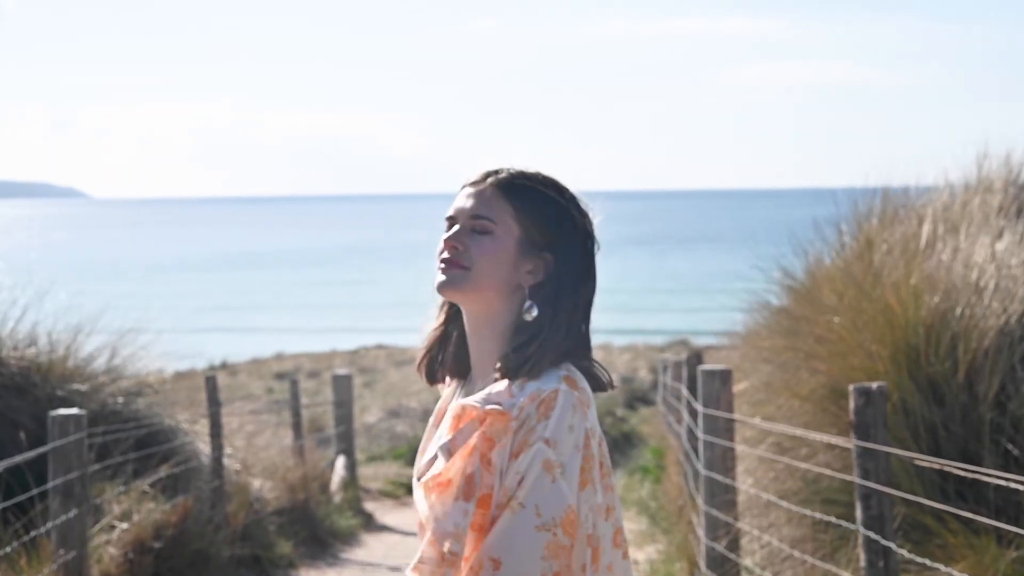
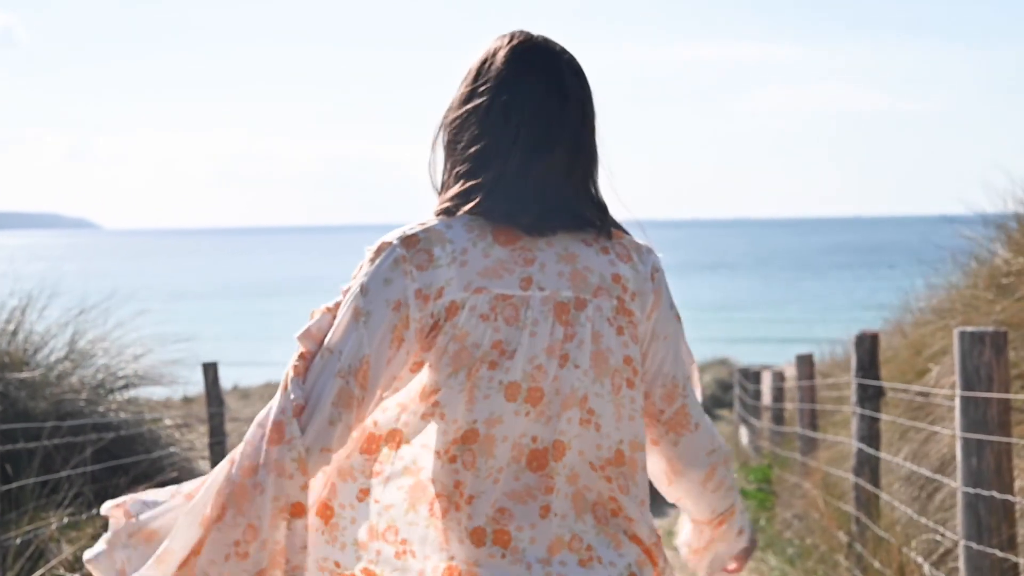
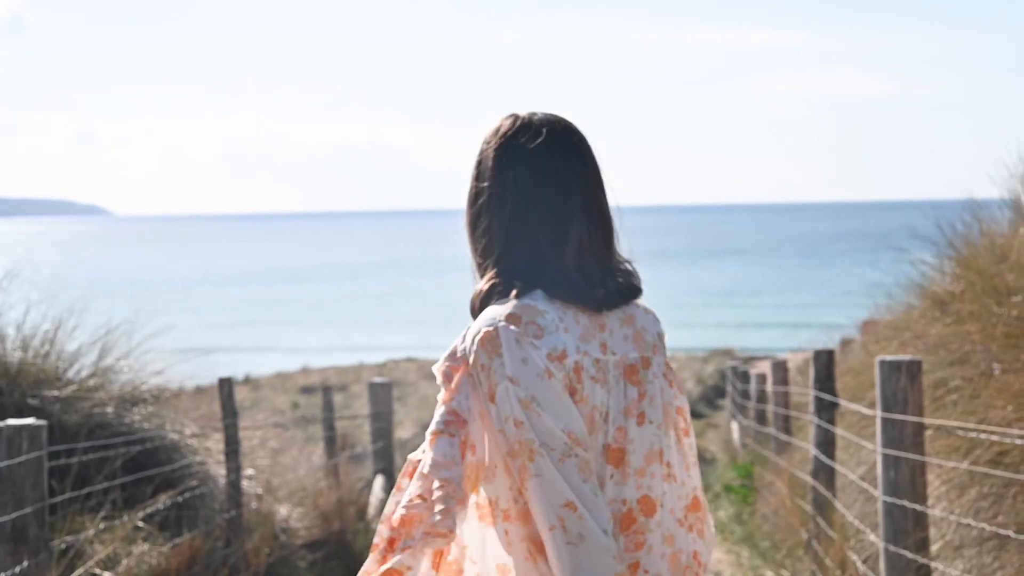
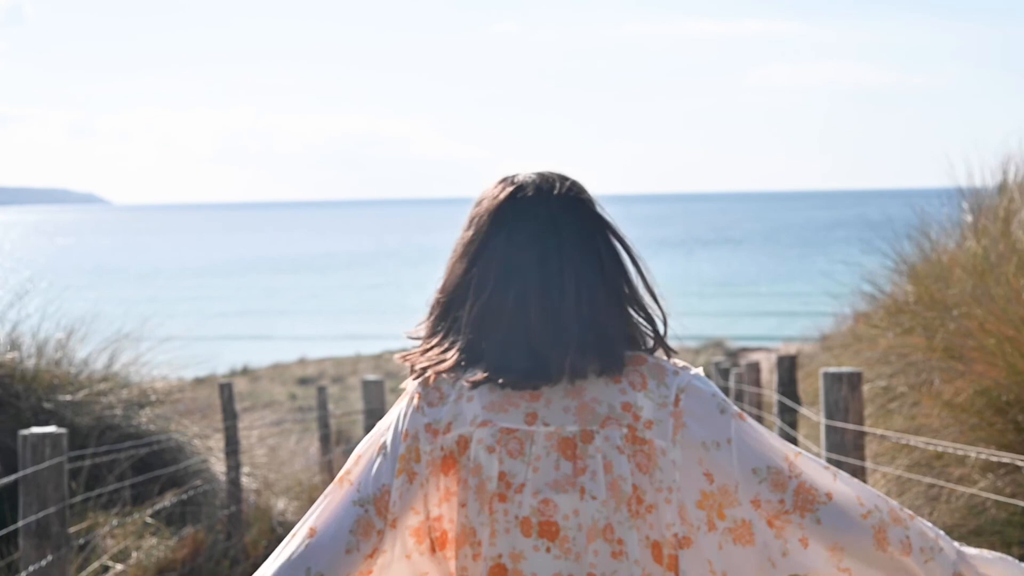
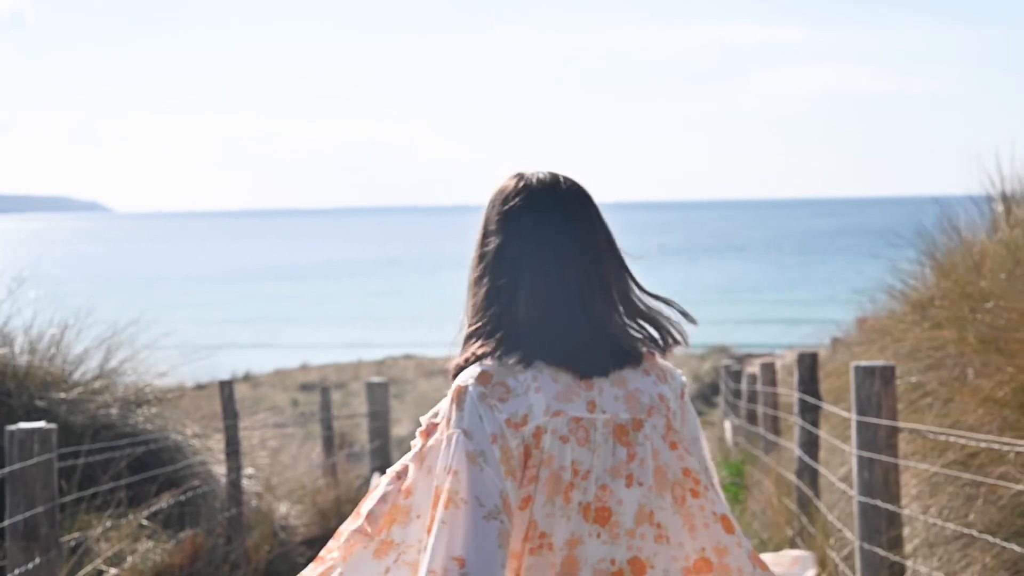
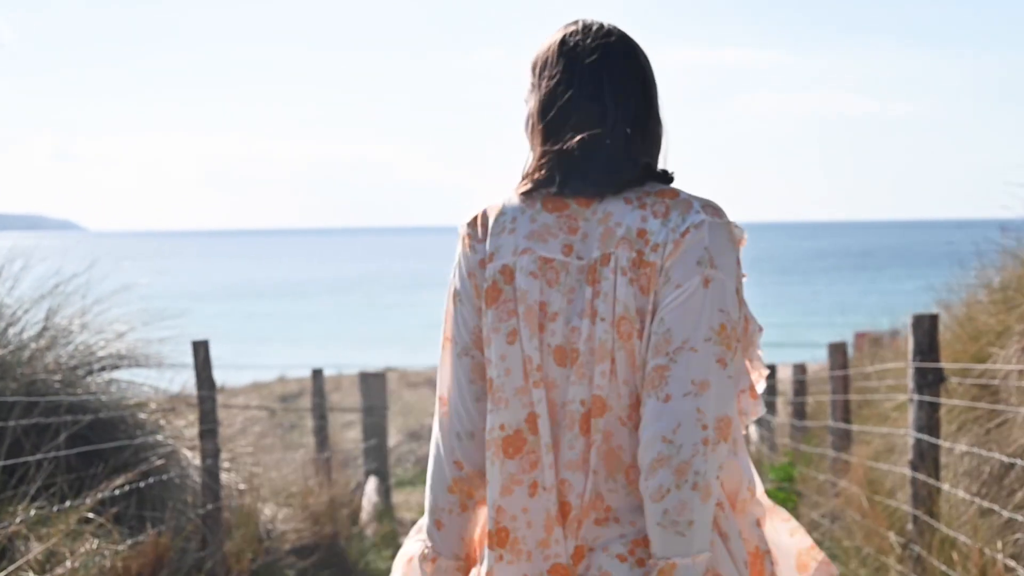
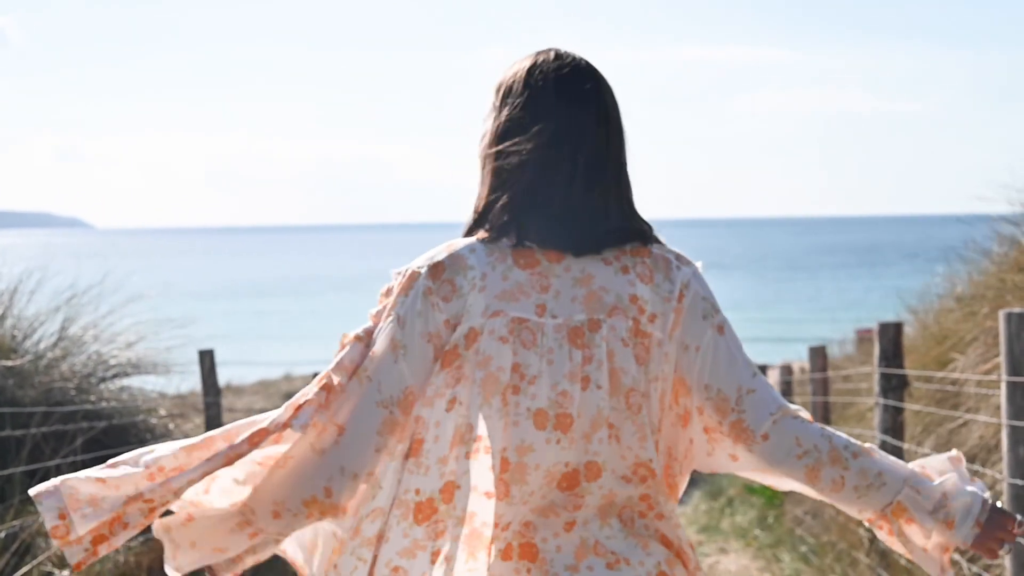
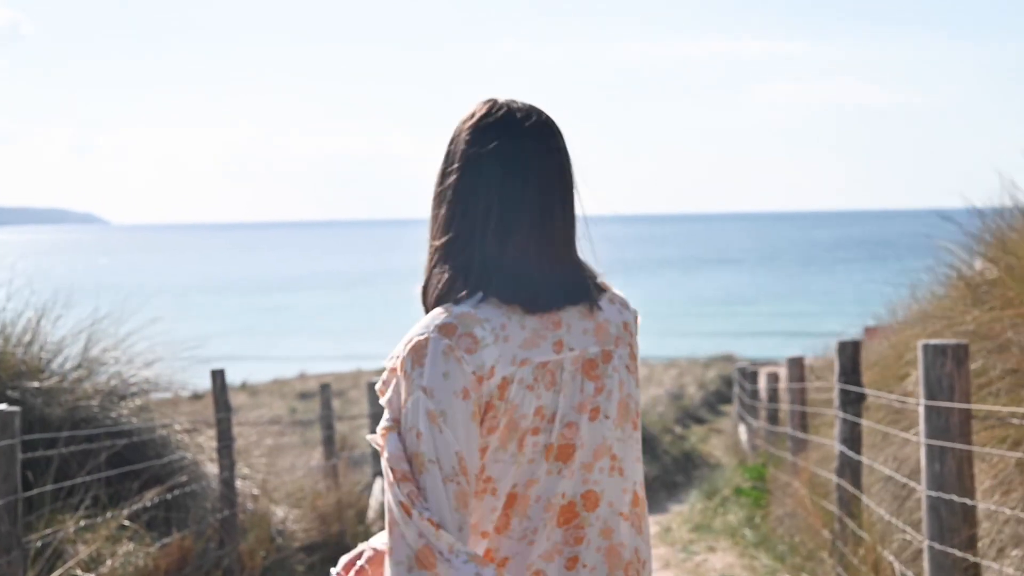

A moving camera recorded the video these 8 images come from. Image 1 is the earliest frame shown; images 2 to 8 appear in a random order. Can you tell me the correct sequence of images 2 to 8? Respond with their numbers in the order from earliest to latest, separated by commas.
4, 5, 3, 8, 2, 7, 6
